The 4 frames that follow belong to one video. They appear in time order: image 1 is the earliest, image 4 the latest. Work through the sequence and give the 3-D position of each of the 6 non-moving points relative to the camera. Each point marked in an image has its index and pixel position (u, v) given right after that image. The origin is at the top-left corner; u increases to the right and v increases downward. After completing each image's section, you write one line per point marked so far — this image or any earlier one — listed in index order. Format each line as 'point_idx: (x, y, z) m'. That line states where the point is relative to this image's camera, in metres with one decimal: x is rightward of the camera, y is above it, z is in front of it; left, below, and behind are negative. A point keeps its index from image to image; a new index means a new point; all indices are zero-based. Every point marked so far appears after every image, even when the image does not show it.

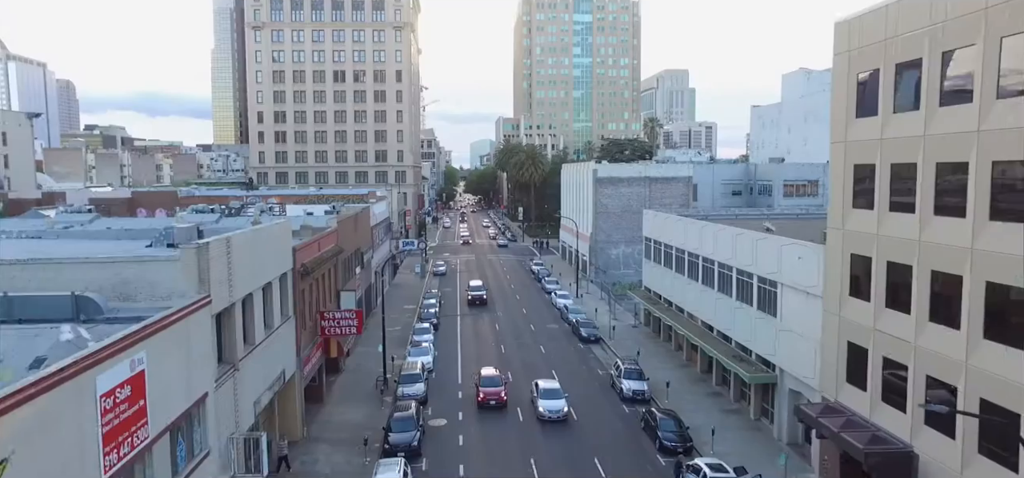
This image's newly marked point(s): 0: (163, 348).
0: (-7.6, -2.4, +14.9) m
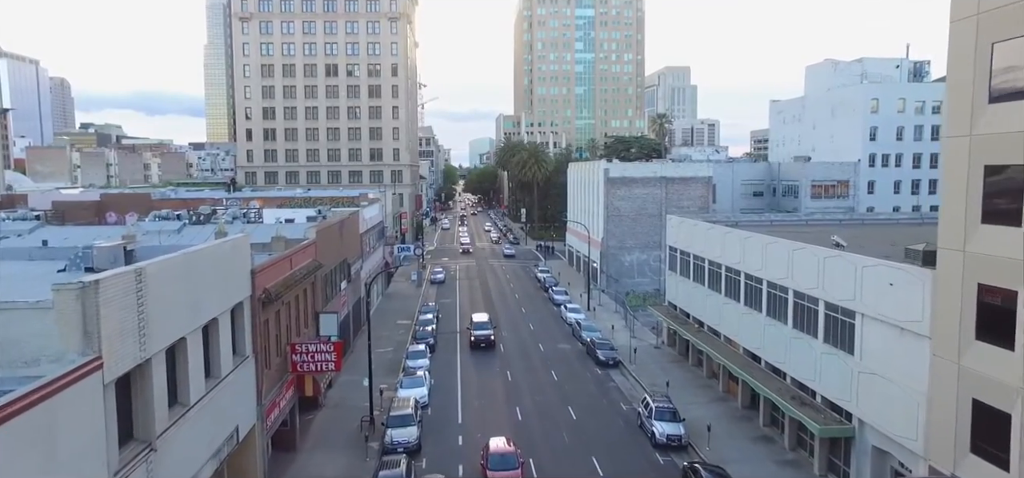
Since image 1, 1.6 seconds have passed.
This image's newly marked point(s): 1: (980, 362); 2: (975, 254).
0: (-7.2, -3.0, +9.5) m
1: (+11.3, -3.0, +16.5) m
2: (+11.3, -0.4, +16.6) m
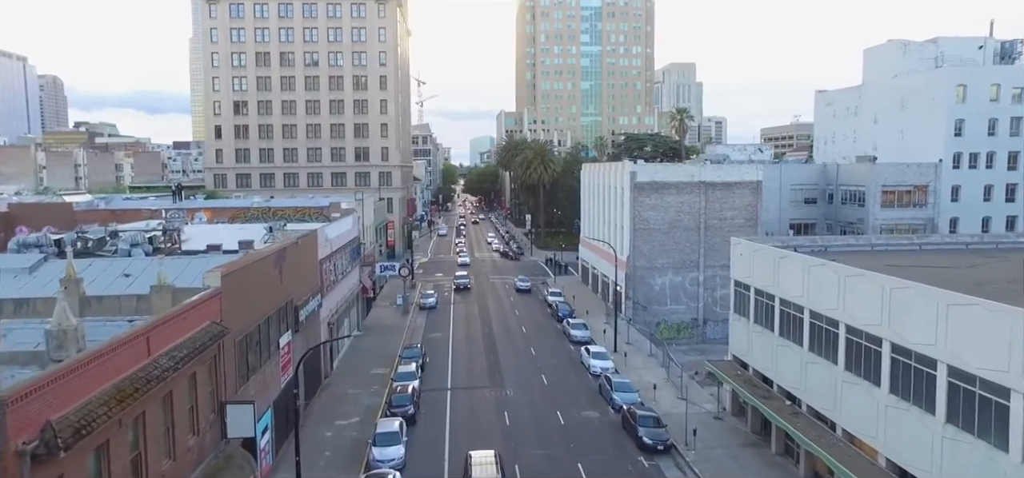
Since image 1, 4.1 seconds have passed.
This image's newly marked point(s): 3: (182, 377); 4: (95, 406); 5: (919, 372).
0: (-6.8, -4.5, -1.7) m
1: (+11.6, -4.4, +5.2) m
2: (+11.6, -1.8, +5.3) m
3: (-8.4, -3.5, +17.6) m
4: (-8.0, -3.1, +13.1) m
5: (+10.8, -3.5, +18.5) m
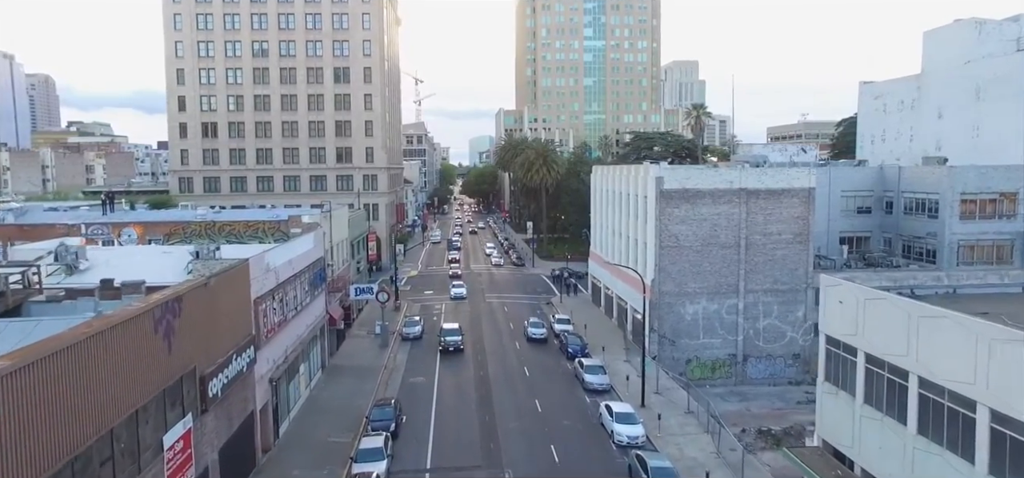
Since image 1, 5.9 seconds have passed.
0: (-6.8, -5.8, -10.7) m
1: (+11.6, -5.7, -3.8) m
2: (+11.6, -3.1, -3.7) m
3: (-8.4, -4.7, +8.5) m
4: (-8.0, -4.4, +4.0) m
5: (+10.9, -4.7, +9.4) m
